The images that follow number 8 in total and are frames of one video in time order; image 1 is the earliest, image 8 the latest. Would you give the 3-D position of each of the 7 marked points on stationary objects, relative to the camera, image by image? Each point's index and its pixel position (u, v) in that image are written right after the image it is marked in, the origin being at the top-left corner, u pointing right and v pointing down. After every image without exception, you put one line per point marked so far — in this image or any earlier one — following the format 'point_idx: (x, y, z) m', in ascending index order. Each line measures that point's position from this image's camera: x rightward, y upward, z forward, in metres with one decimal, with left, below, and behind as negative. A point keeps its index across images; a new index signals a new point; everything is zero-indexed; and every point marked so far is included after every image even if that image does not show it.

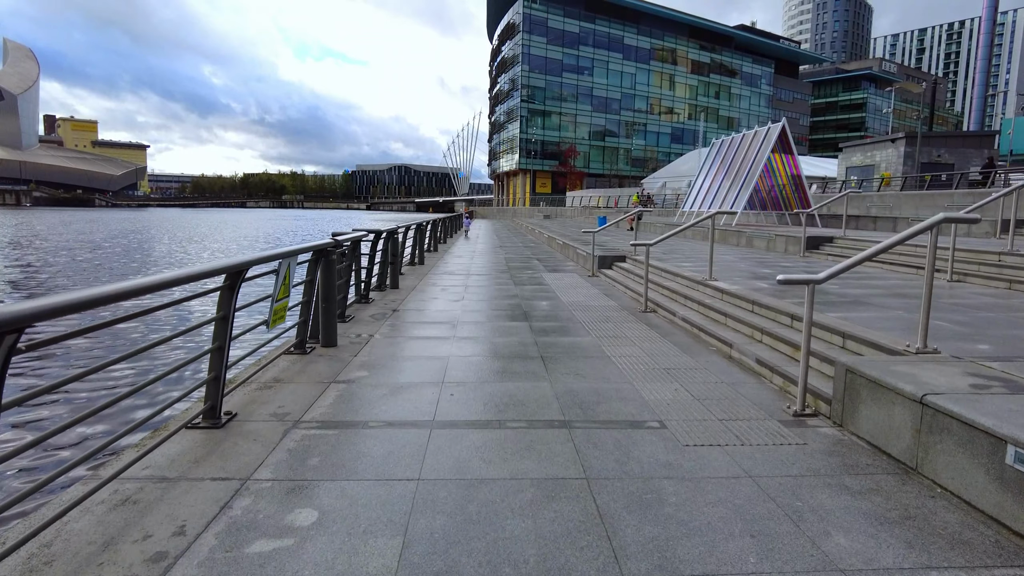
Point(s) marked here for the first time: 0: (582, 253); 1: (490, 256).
0: (+1.5, +0.7, +13.8) m
1: (-0.6, +0.8, +17.0) m
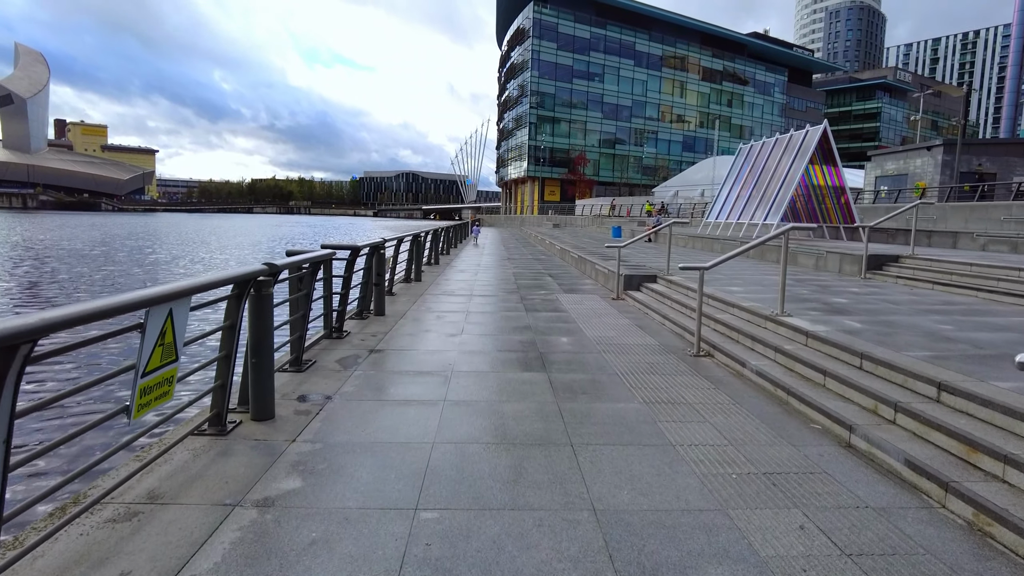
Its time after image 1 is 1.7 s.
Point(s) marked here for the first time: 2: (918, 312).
0: (+1.7, +0.3, +11.9) m
1: (-0.4, +0.4, +15.1) m
2: (+4.4, -0.3, +7.0) m
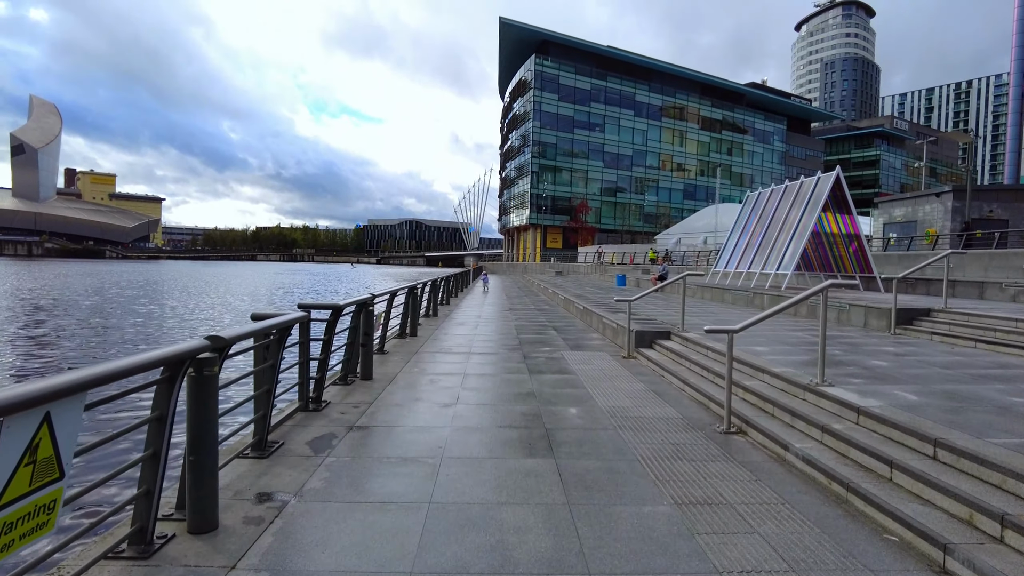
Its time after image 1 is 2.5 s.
0: (+1.7, -0.7, +11.1) m
1: (-0.3, -0.8, +14.3) m
2: (+4.4, -0.9, +6.2) m
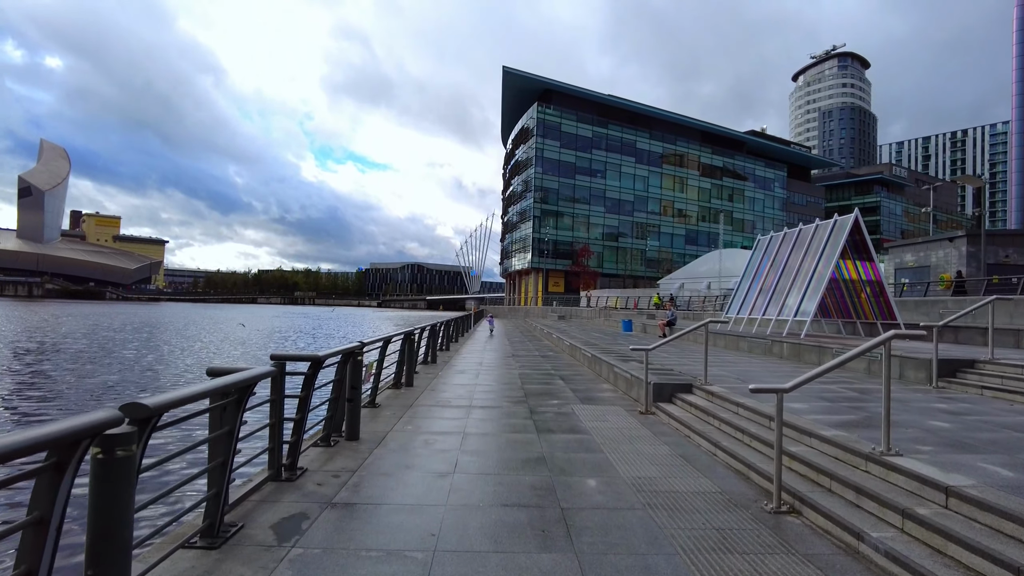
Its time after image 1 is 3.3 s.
0: (+1.8, -1.4, +10.2) m
1: (-0.3, -1.7, +13.4) m
2: (+4.5, -1.3, +5.3) m
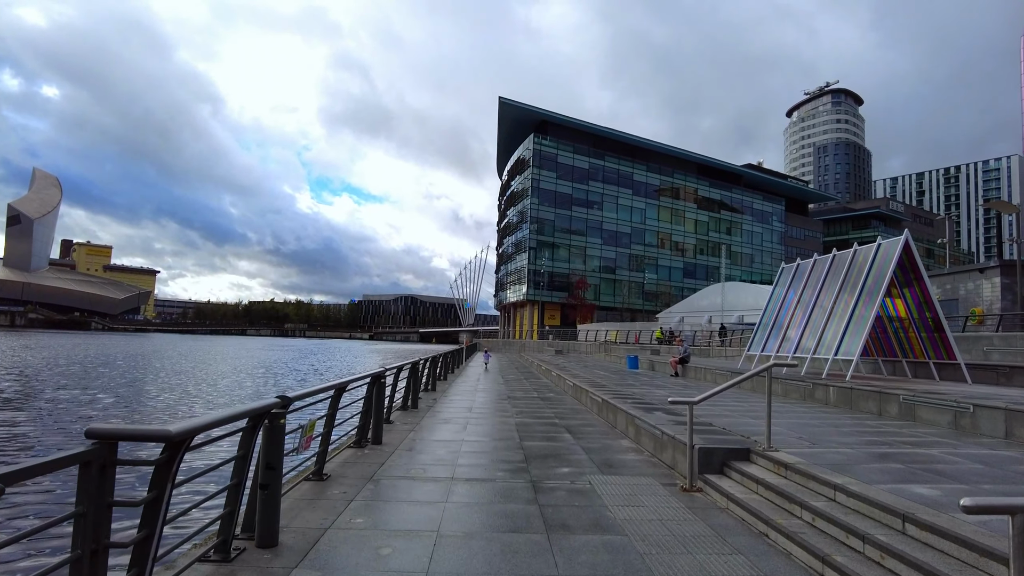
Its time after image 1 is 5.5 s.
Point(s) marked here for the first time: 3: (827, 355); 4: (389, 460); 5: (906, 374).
0: (+1.8, -1.8, +7.9) m
1: (-0.3, -2.3, +11.1) m
2: (+4.5, -1.4, +3.0) m
3: (+7.2, -1.5, +14.9) m
4: (-1.4, -2.0, +7.5) m
5: (+9.3, -2.1, +15.4) m
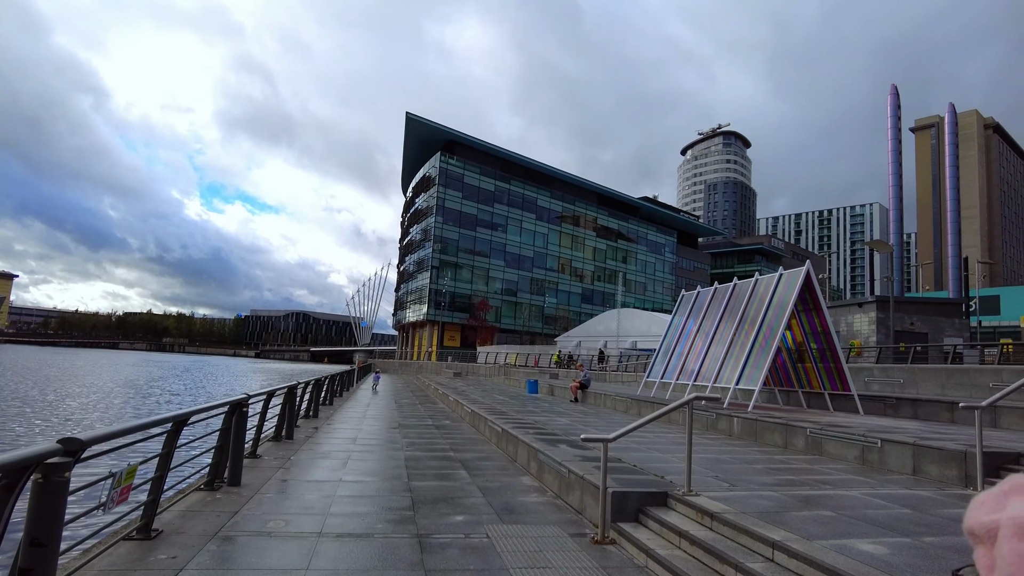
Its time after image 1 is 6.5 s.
0: (+0.6, -2.0, +7.0) m
1: (-2.0, -2.5, +9.9) m
2: (+4.0, -1.6, +2.6) m
3: (+4.9, -2.1, +14.8) m
4: (-2.5, -2.1, +6.2) m
5: (+6.9, -2.8, +15.6) m
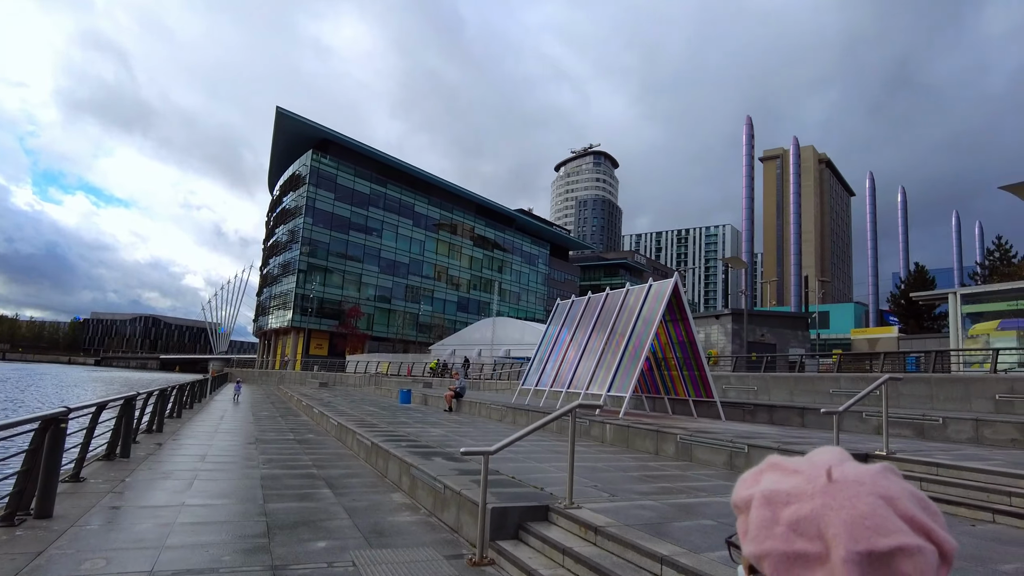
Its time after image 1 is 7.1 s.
0: (-0.7, -2.0, +6.6) m
1: (-3.8, -2.5, +8.9) m
2: (+3.5, -1.7, +2.9) m
3: (+2.0, -2.3, +15.0) m
4: (-3.6, -2.0, +5.1) m
5: (+3.8, -3.1, +16.2) m
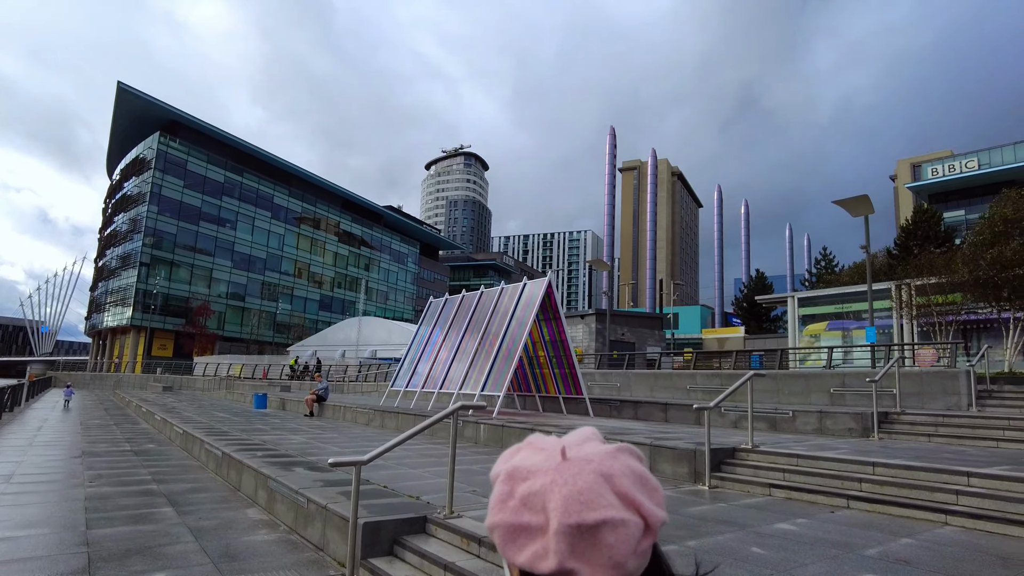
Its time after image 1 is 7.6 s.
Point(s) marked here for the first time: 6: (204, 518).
0: (-1.9, -2.0, +5.9) m
1: (-5.4, -2.4, +7.5) m
2: (+2.9, -1.7, +3.1) m
3: (-0.9, -2.3, +14.7) m
4: (-4.4, -1.9, +3.9) m
5: (+0.6, -3.1, +16.2) m
6: (-3.0, -2.3, +6.5) m
